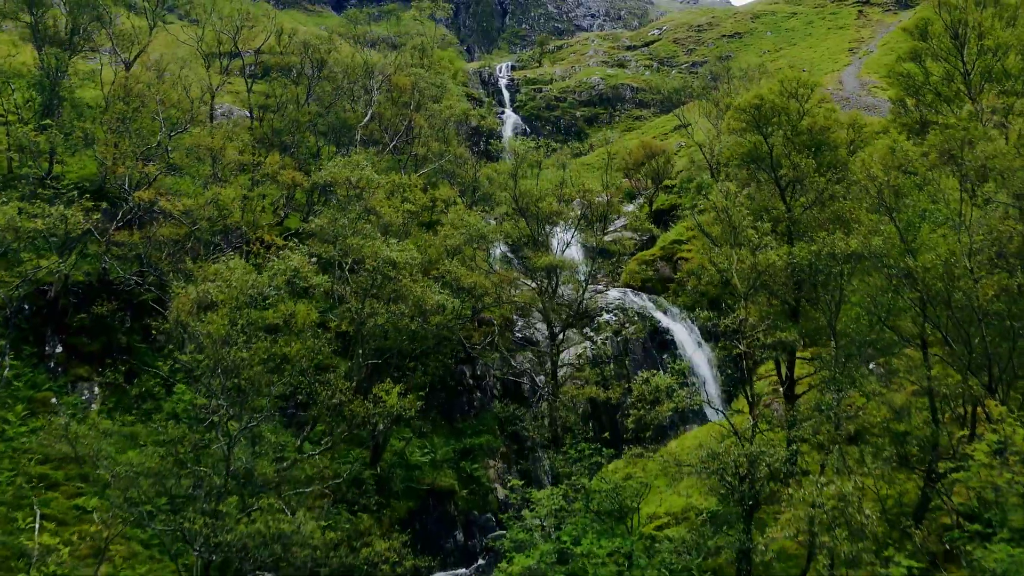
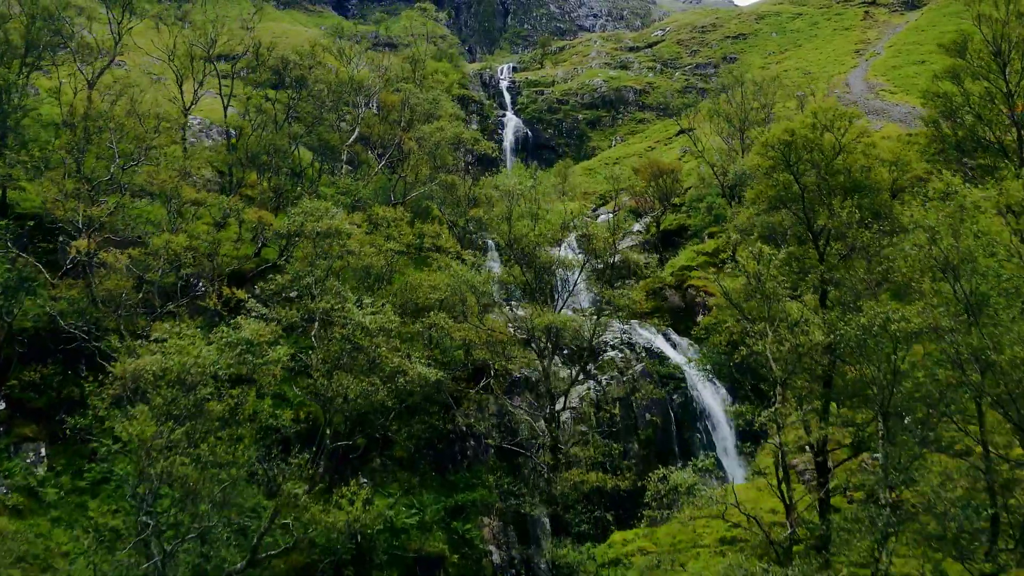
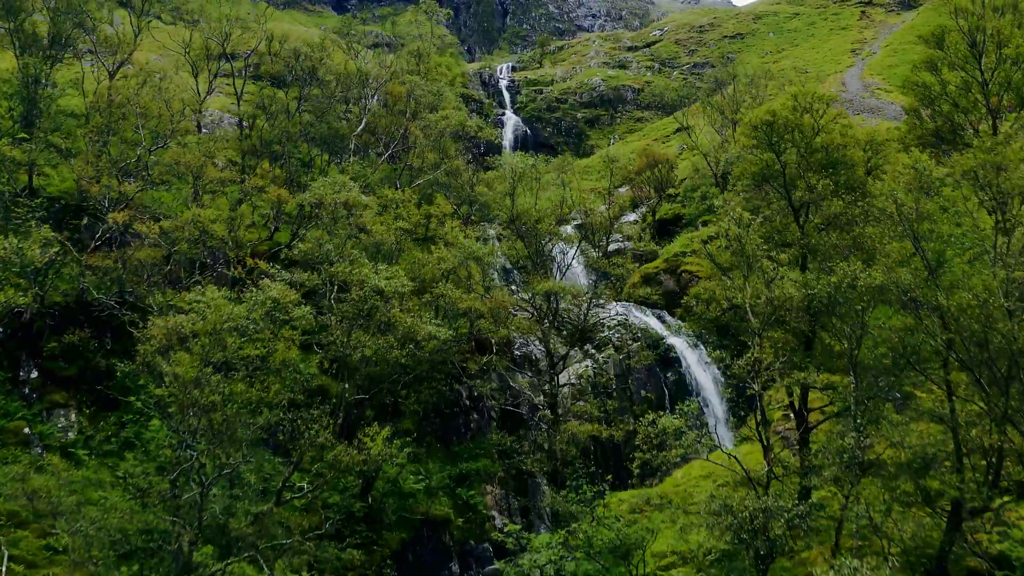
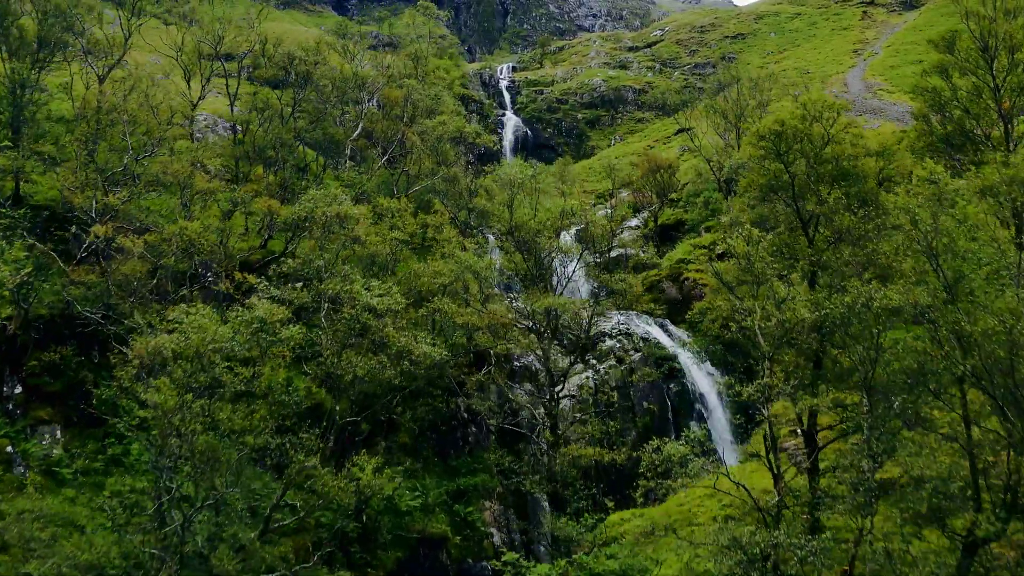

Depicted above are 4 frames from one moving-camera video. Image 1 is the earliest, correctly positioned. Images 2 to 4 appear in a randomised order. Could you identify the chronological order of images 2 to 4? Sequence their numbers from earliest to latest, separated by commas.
3, 4, 2
